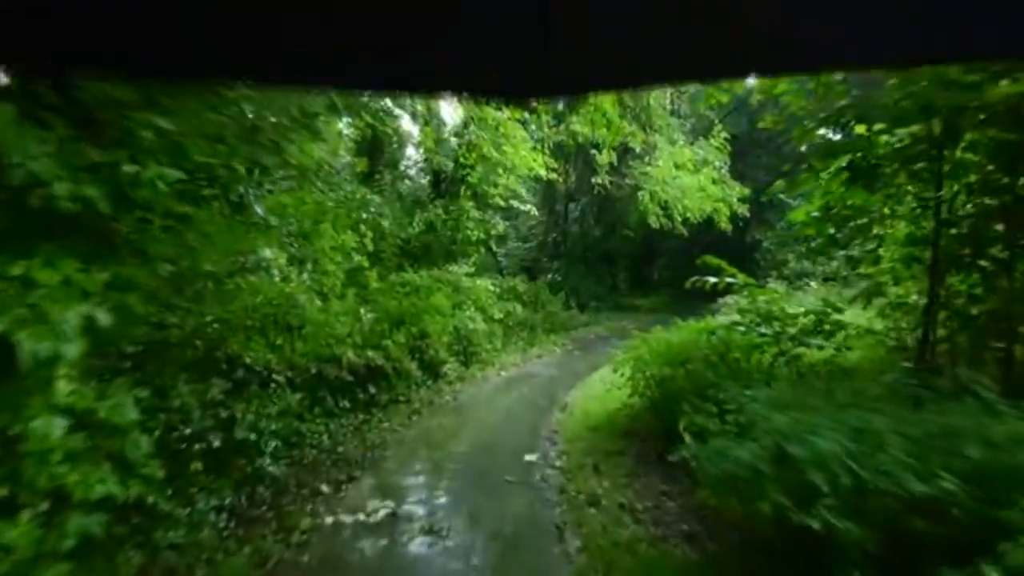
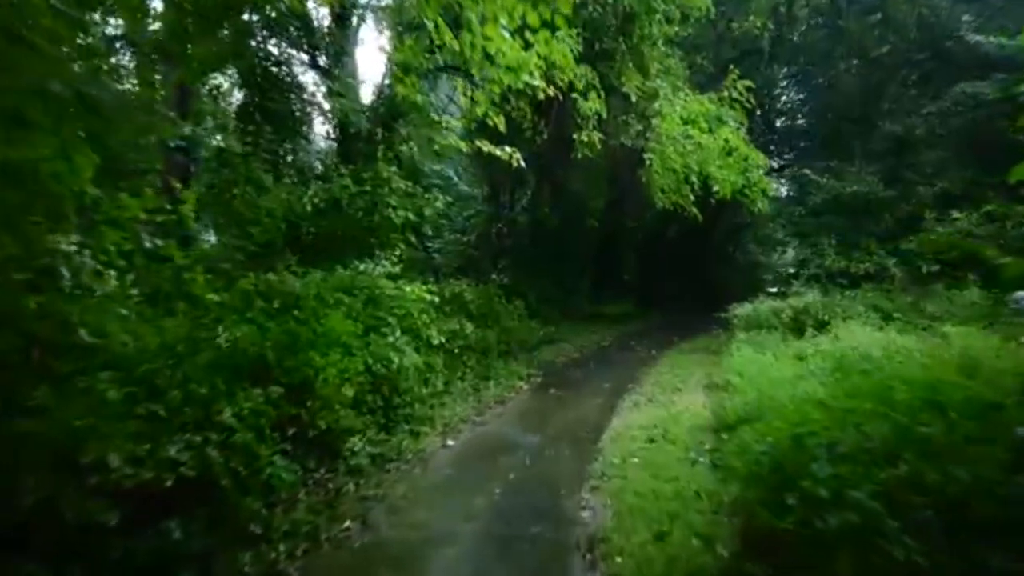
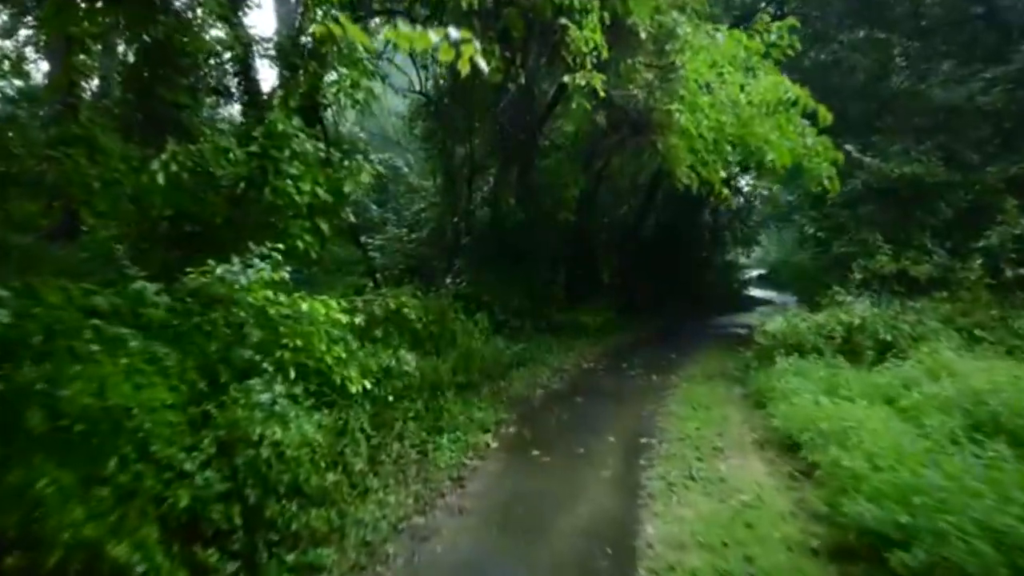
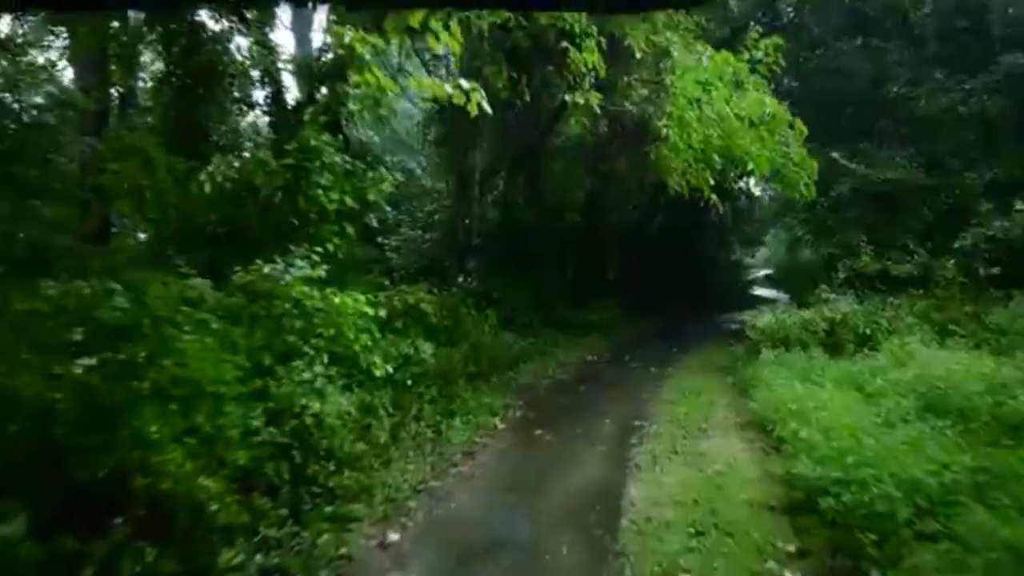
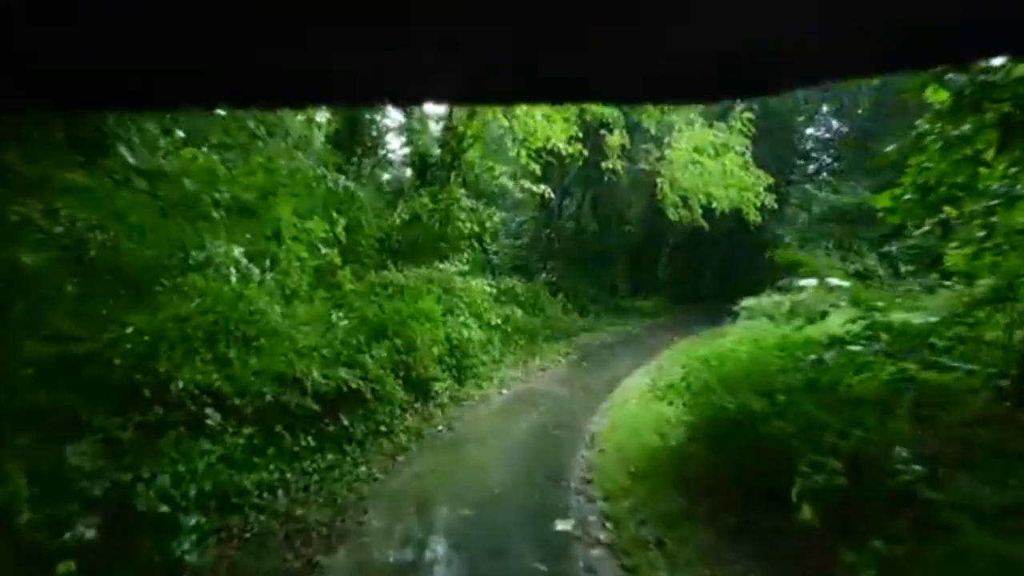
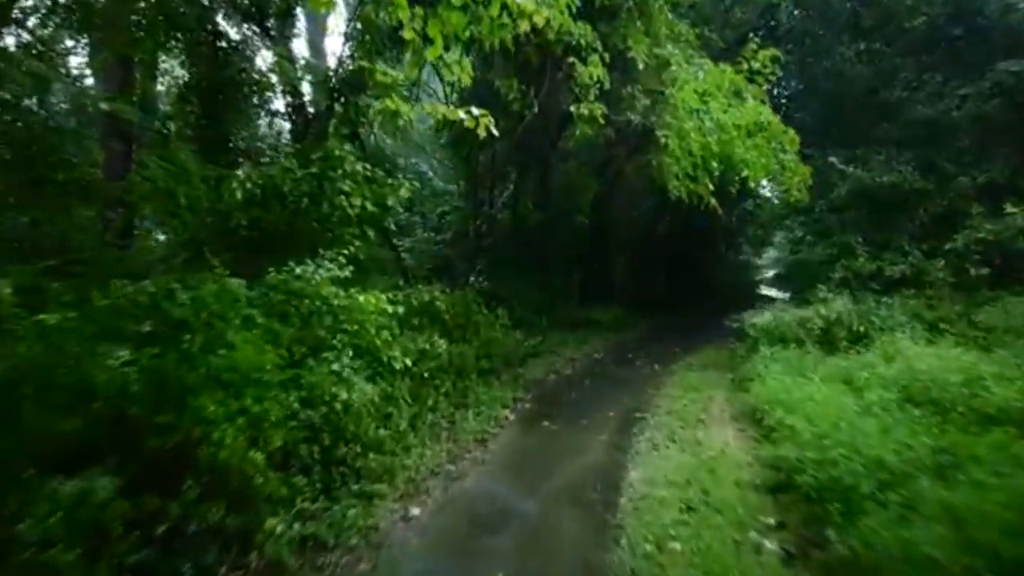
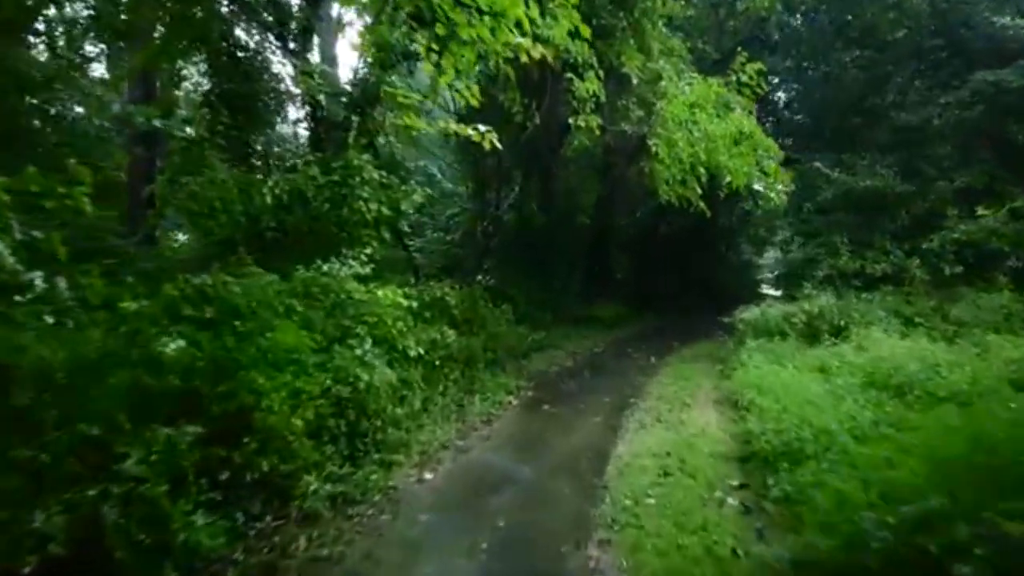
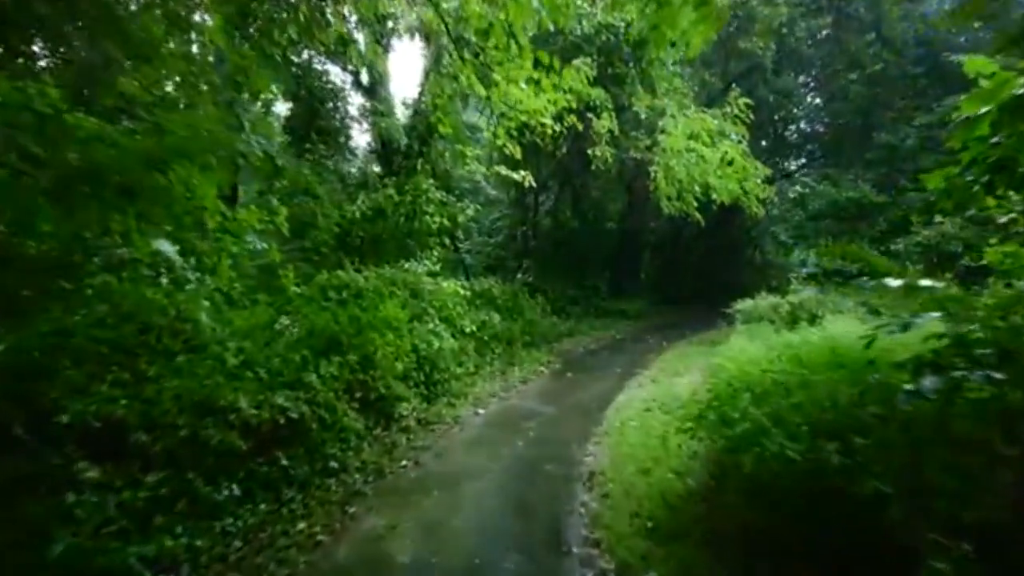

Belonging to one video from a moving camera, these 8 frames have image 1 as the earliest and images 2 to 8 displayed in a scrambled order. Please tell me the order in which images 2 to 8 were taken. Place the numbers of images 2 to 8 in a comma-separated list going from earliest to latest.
5, 8, 2, 7, 6, 4, 3
